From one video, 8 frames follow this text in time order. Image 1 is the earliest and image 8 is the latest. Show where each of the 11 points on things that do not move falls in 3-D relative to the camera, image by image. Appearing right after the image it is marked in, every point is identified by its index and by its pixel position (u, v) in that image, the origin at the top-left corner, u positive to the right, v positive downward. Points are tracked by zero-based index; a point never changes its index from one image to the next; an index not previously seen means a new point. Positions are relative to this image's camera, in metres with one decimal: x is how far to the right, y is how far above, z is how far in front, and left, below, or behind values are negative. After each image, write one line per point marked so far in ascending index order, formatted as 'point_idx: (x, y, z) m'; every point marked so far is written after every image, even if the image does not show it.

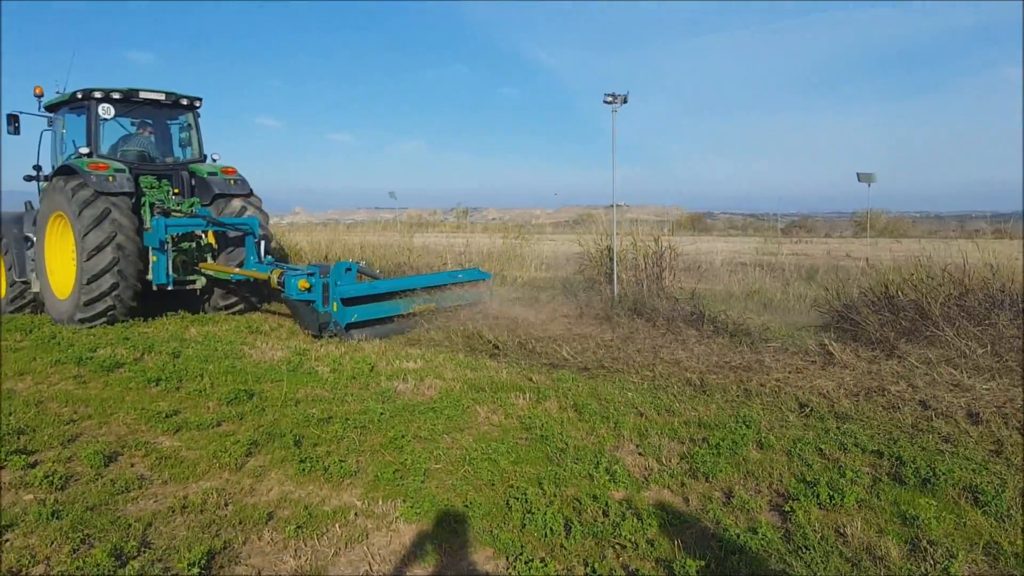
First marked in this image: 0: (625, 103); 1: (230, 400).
0: (+0.9, +1.4, +6.5) m
1: (-1.5, -0.6, +4.6) m
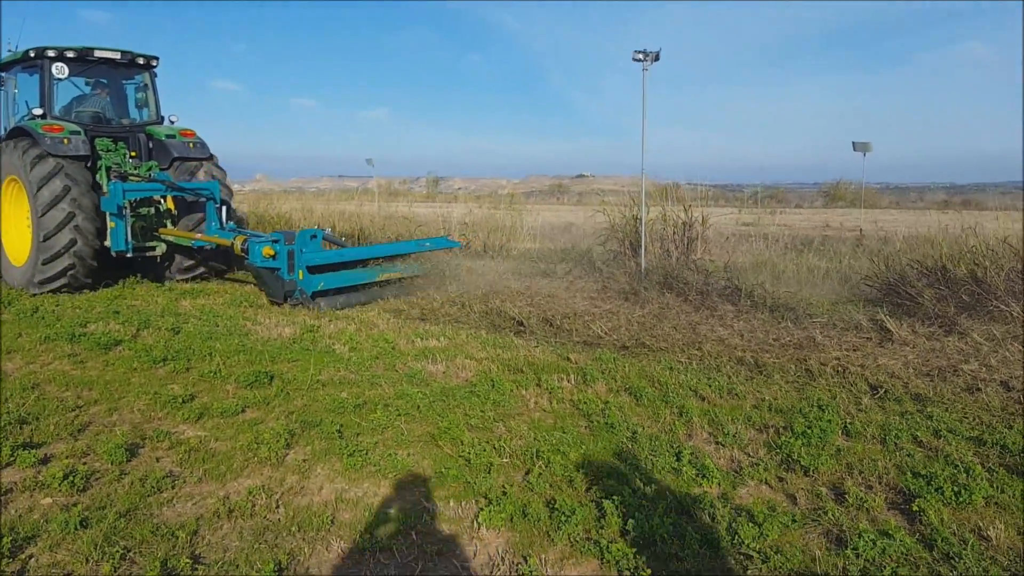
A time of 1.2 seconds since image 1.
0: (+1.0, +1.6, +6.1) m
1: (-1.3, -0.5, +4.3) m
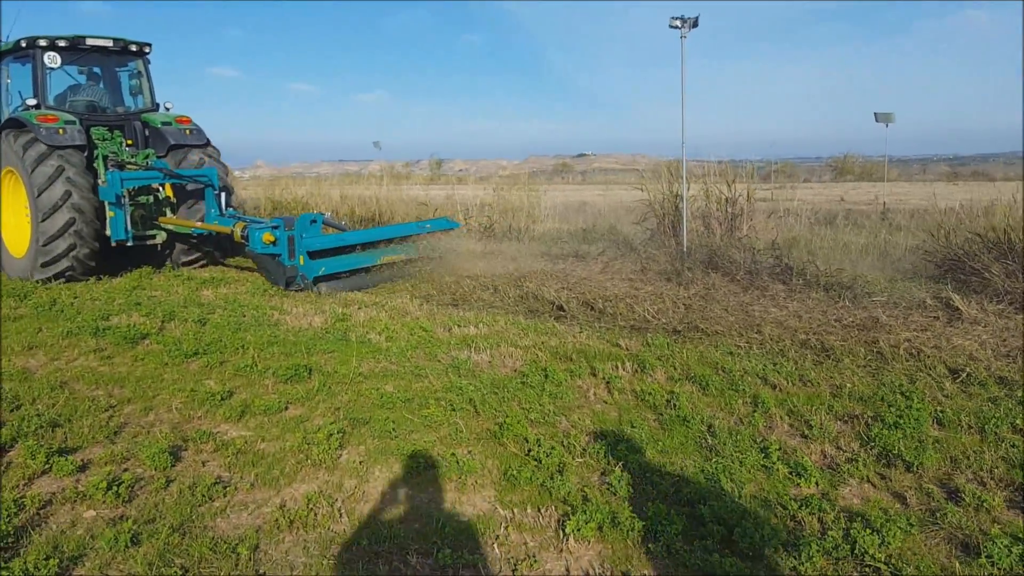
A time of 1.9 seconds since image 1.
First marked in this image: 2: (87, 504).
0: (+1.2, +1.8, +5.8) m
1: (-1.0, -0.4, +4.0) m
2: (-1.3, -0.7, +2.6) m
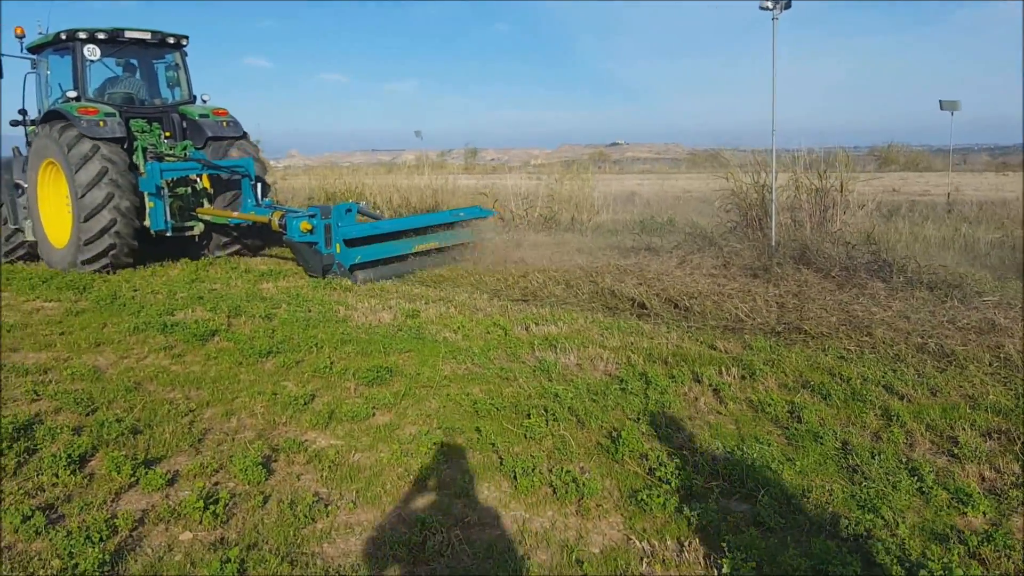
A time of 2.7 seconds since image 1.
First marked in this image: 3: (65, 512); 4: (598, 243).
0: (+1.7, +1.8, +5.5) m
1: (-0.6, -0.4, +3.8) m
2: (-0.9, -0.7, +2.4) m
3: (-1.3, -0.7, +2.5) m
4: (+0.8, +0.4, +7.5) m
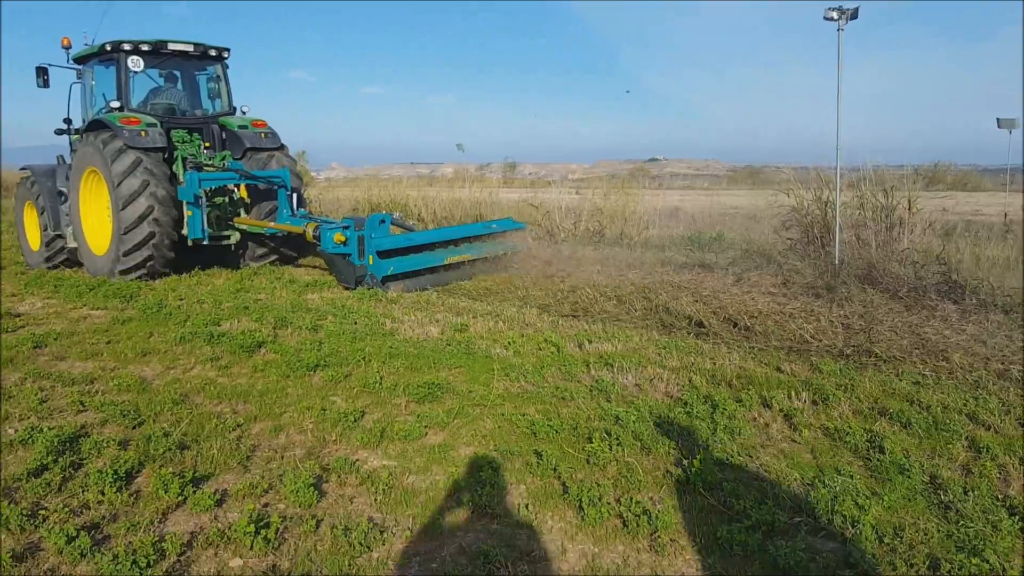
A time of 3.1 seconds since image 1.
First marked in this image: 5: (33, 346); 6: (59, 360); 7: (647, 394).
0: (+2.1, +1.7, +5.3) m
1: (-0.4, -0.5, +3.7) m
2: (-0.7, -0.7, +2.3) m
3: (-1.1, -0.7, +2.4) m
4: (+1.2, +0.3, +7.4) m
5: (-2.7, -0.3, +4.9) m
6: (-2.4, -0.4, +4.6) m
7: (+0.6, -0.5, +3.7) m
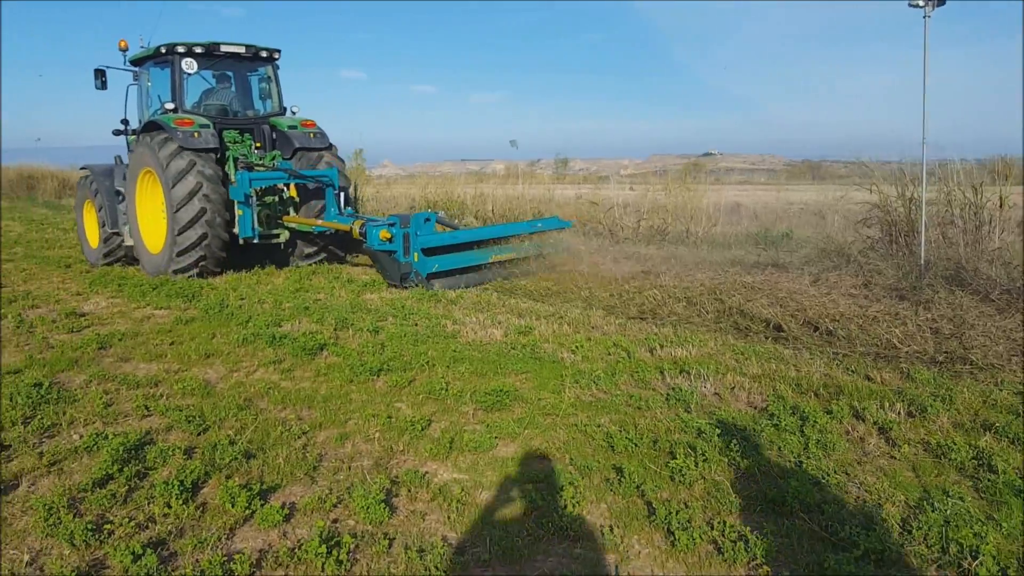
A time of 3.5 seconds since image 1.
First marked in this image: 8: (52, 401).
0: (+2.5, +1.7, +5.0) m
1: (-0.1, -0.5, +3.5) m
2: (-0.5, -0.7, +2.2) m
3: (-0.9, -0.7, +2.3) m
4: (+1.7, +0.2, +7.1) m
5: (-2.3, -0.3, +4.9) m
6: (-2.1, -0.4, +4.6) m
7: (+0.9, -0.5, +3.5) m
8: (-2.0, -0.5, +3.7) m
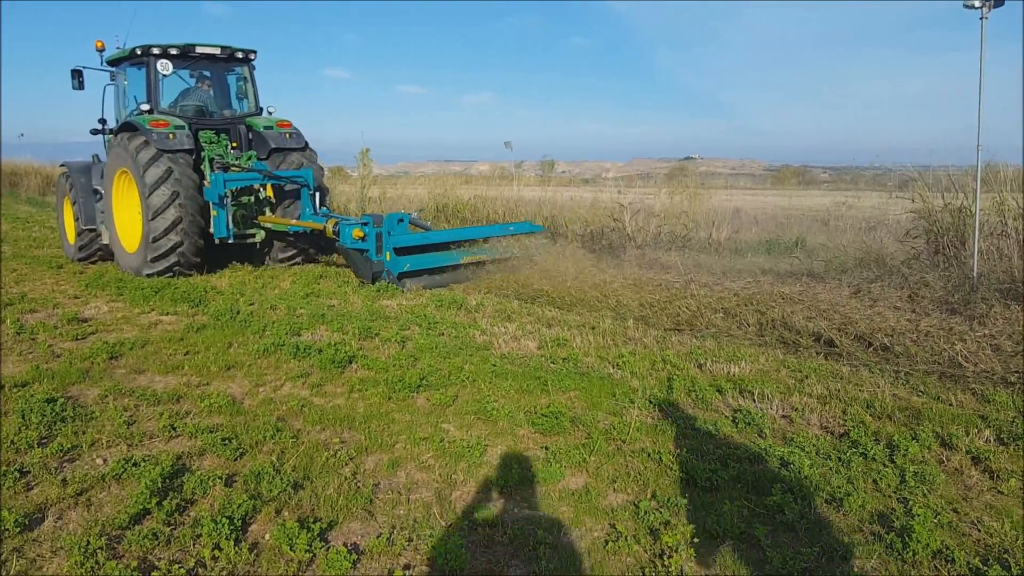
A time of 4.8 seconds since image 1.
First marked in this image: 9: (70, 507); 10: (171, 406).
0: (+2.7, +1.6, +4.8) m
1: (+0.1, -0.5, +3.3) m
2: (-0.3, -0.8, +1.9) m
3: (-0.7, -0.7, +2.0) m
4: (+1.8, +0.2, +6.9) m
5: (-2.1, -0.4, +4.6) m
6: (-1.9, -0.4, +4.3) m
7: (+1.1, -0.5, +3.3) m
8: (-1.8, -0.5, +3.4) m
9: (-1.3, -0.7, +2.6) m
10: (-1.5, -0.5, +3.7) m
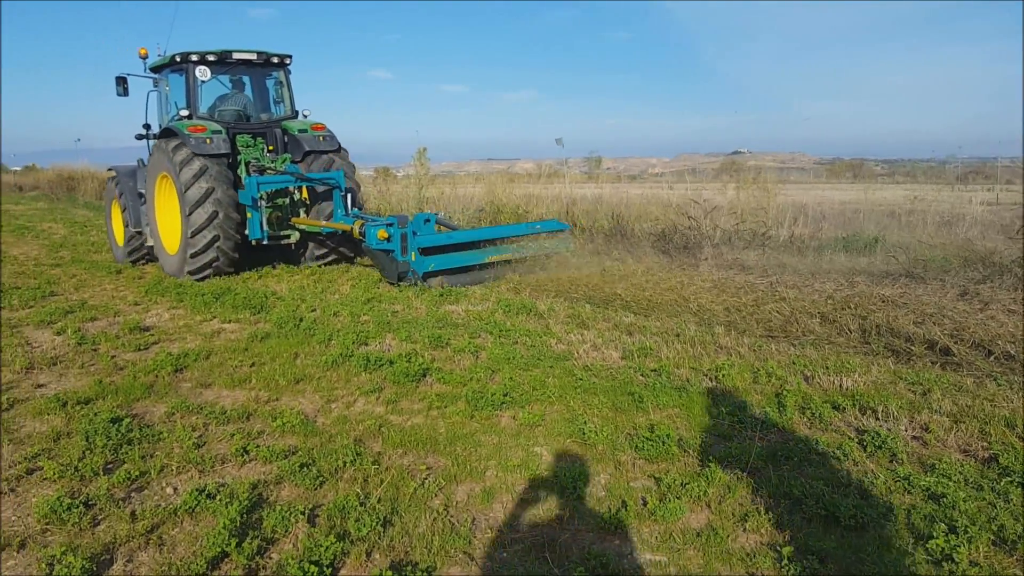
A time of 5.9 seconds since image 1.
0: (+3.1, +1.6, +4.3) m
1: (+0.5, -0.6, +3.0) m
2: (0.0, -0.8, +1.6) m
3: (-0.4, -0.8, +1.8) m
4: (+2.4, +0.2, +6.5) m
5: (-1.7, -0.4, +4.3) m
6: (-1.5, -0.5, +4.0) m
7: (+1.5, -0.6, +2.9) m
8: (-1.4, -0.6, +3.2) m
9: (-1.0, -0.7, +2.4) m
10: (-1.1, -0.5, +3.4) m
